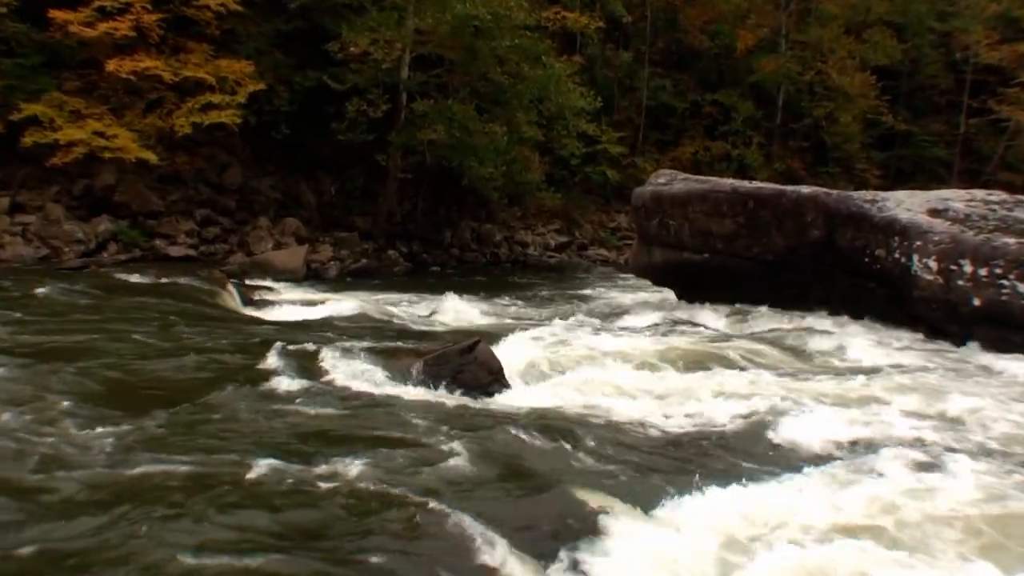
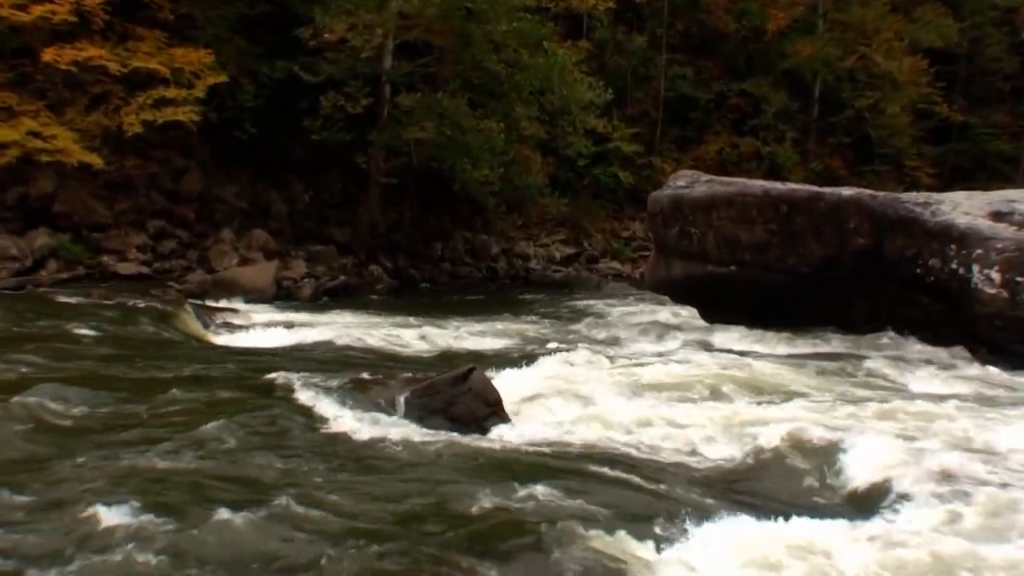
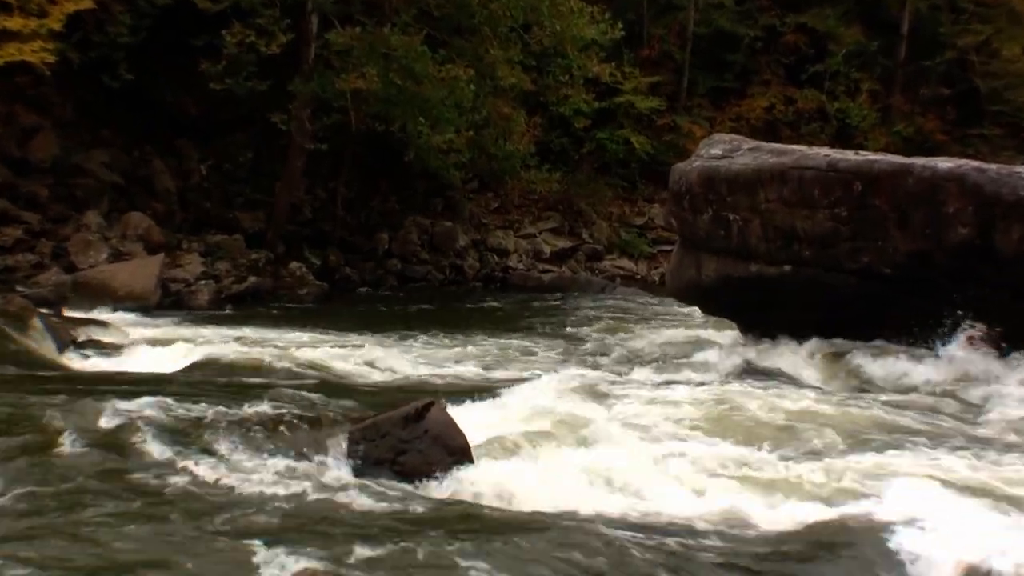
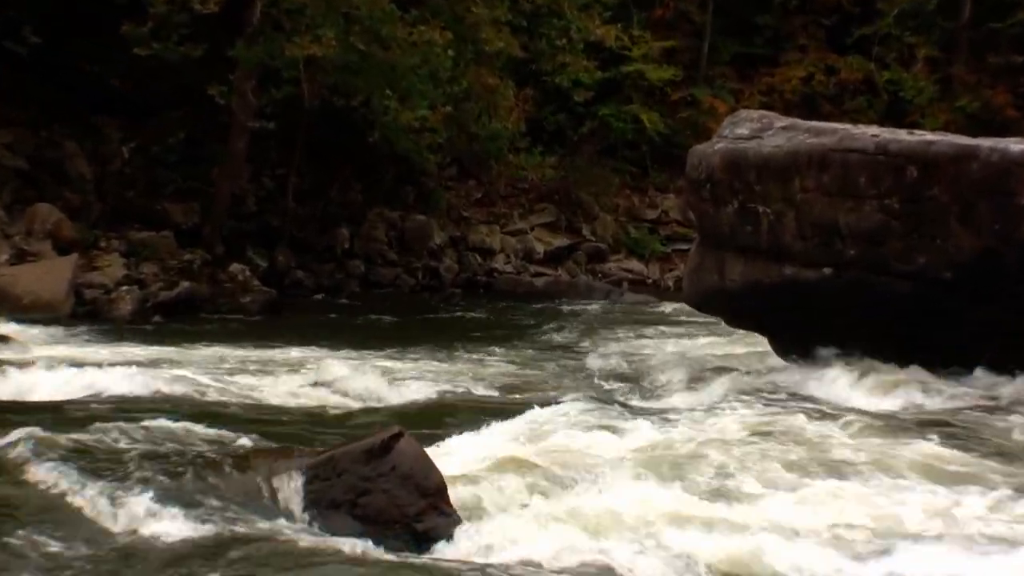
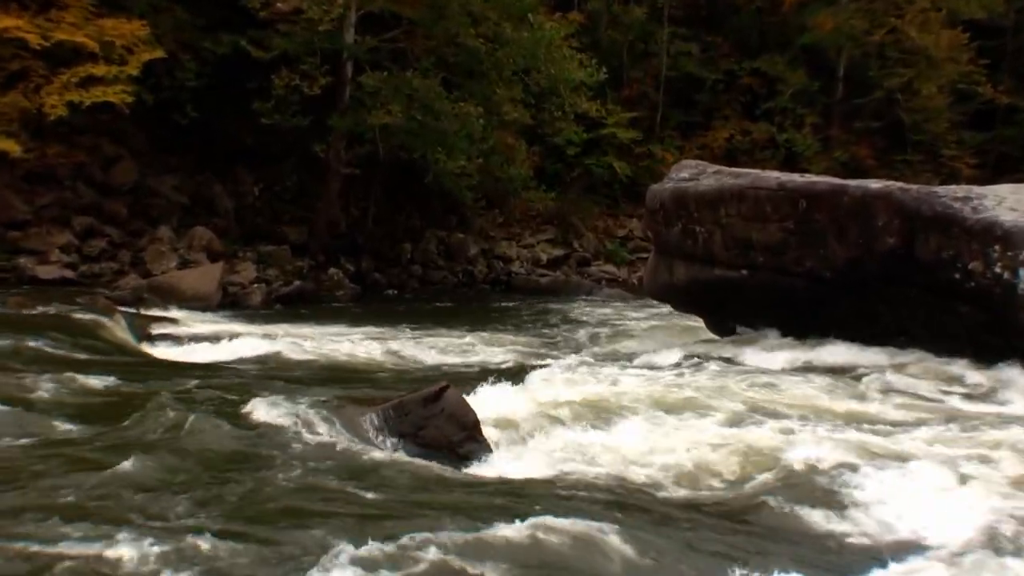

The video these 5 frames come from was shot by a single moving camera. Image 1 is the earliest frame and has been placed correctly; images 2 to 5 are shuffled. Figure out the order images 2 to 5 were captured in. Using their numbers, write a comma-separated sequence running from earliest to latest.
2, 5, 3, 4
